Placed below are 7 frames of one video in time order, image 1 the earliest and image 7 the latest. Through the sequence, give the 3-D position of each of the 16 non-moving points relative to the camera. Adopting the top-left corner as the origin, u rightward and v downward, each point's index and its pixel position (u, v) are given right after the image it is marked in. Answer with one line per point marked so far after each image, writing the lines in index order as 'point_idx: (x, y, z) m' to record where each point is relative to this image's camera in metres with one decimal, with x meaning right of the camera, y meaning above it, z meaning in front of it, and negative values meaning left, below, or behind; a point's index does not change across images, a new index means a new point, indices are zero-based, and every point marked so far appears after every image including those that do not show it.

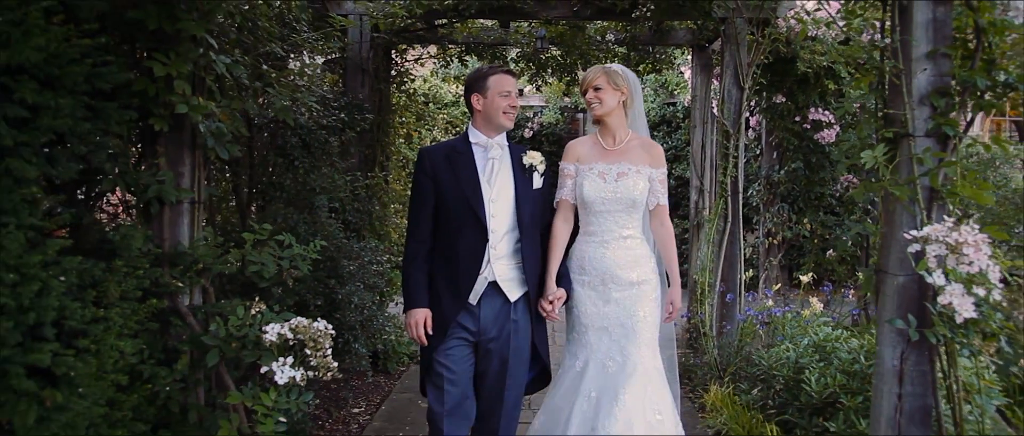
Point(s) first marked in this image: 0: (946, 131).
0: (+1.6, +0.3, +2.2) m
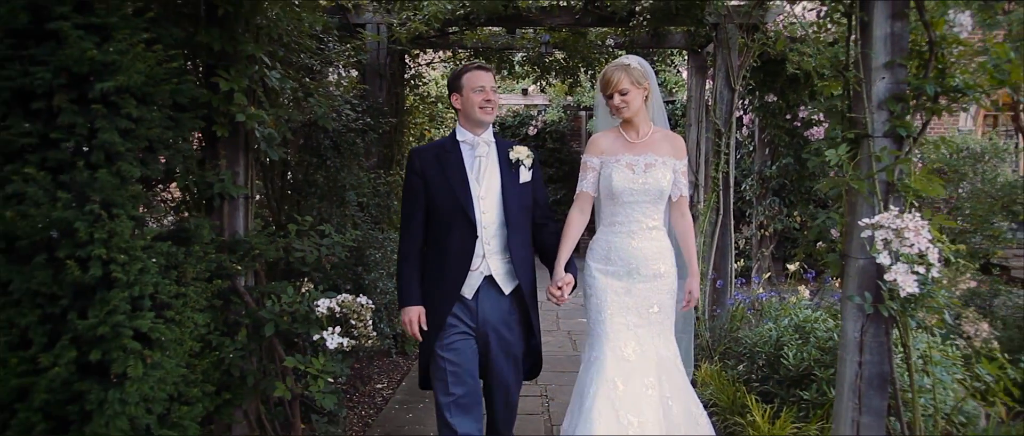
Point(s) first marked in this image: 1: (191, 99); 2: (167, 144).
0: (+1.7, +0.4, +2.6) m
1: (-1.2, +0.4, +2.1) m
2: (-1.2, +0.3, +2.1) m
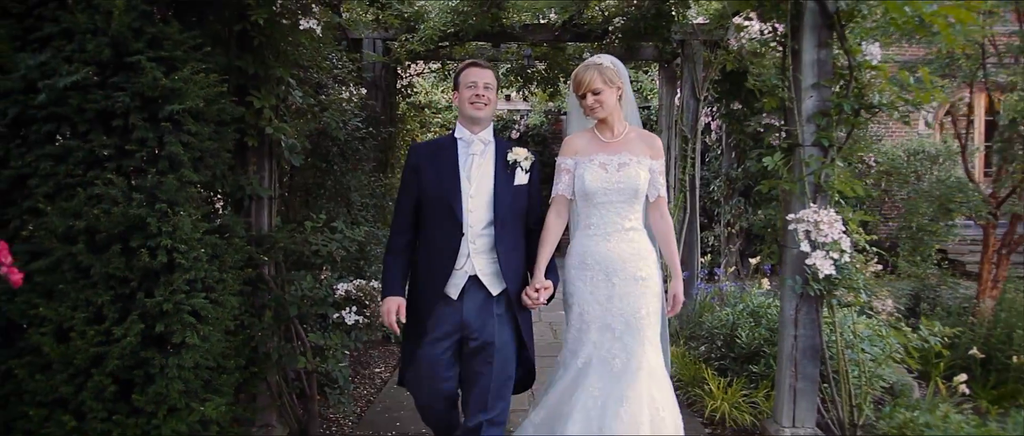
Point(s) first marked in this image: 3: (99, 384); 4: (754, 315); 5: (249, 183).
0: (+1.6, +0.4, +3.1) m
1: (-1.2, +0.4, +2.5) m
2: (-1.3, +0.3, +2.6) m
3: (-1.6, -0.7, +2.4) m
4: (+1.7, -0.7, +4.2) m
5: (-1.3, +0.2, +2.9) m
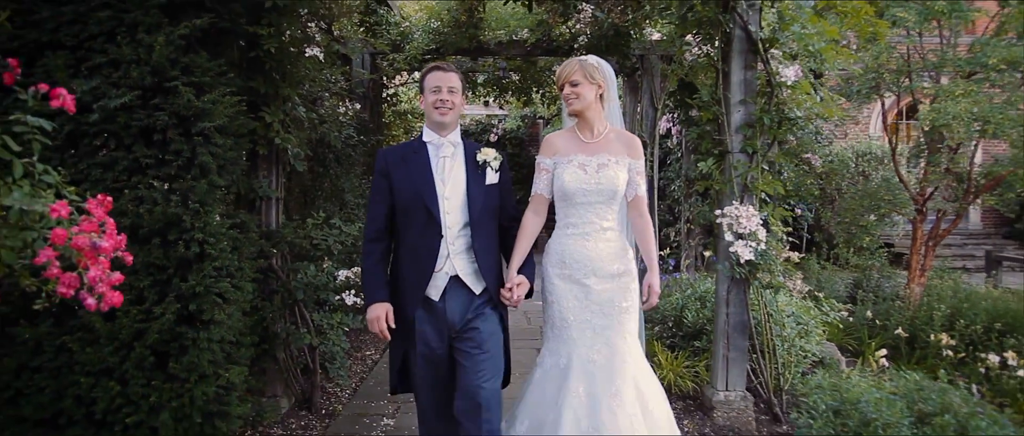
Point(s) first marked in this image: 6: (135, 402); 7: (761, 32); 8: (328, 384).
0: (+1.4, +0.4, +3.7) m
1: (-1.4, +0.4, +3.0) m
2: (-1.4, +0.3, +3.0) m
3: (-1.7, -0.6, +2.8) m
4: (+1.5, -0.6, +4.8) m
5: (-1.4, +0.2, +3.4) m
6: (-1.8, -0.9, +2.9) m
7: (+1.5, +1.1, +3.7) m
8: (-1.3, -1.2, +4.2) m
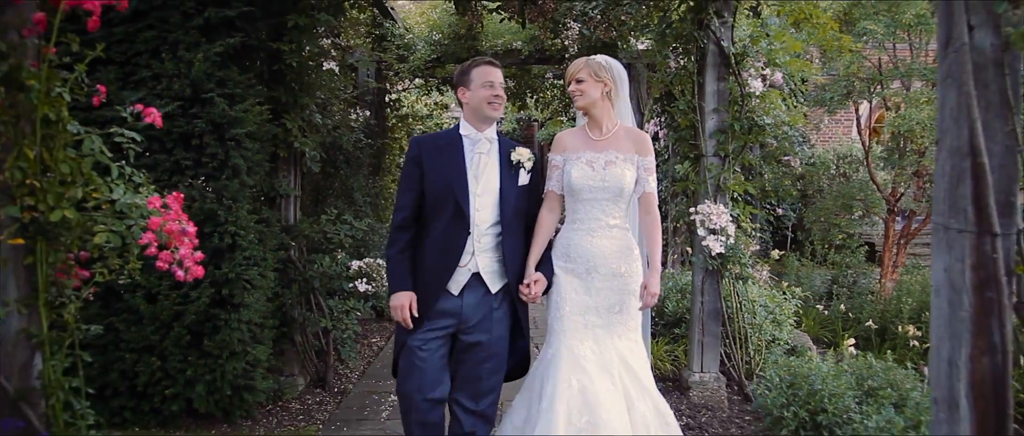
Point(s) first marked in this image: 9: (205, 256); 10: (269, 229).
0: (+1.4, +0.4, +4.1) m
1: (-1.4, +0.5, +3.4) m
2: (-1.4, +0.3, +3.4) m
3: (-1.8, -0.6, +3.2) m
4: (+1.4, -0.6, +5.2) m
5: (-1.4, +0.2, +3.8) m
6: (-1.8, -0.9, +3.3) m
7: (+1.5, +1.1, +4.1) m
8: (-1.3, -1.1, +4.6) m
9: (-1.6, -0.2, +3.2) m
10: (-1.5, -0.1, +3.6) m
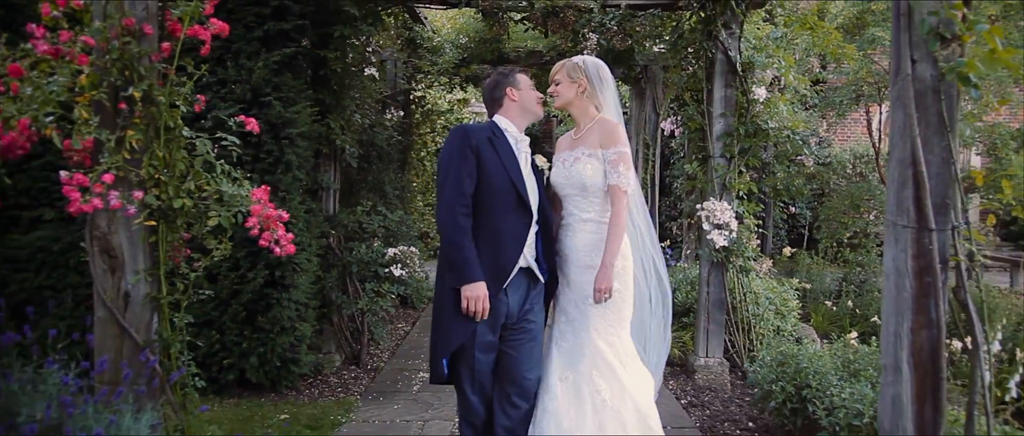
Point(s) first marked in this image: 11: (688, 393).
0: (+1.6, +0.5, +4.4) m
1: (-1.3, +0.5, +3.8) m
2: (-1.3, +0.4, +3.8) m
3: (-1.7, -0.6, +3.6) m
4: (+1.6, -0.6, +5.5) m
5: (-1.3, +0.3, +4.2) m
6: (-1.7, -0.8, +3.7) m
7: (+1.6, +1.2, +4.4) m
8: (-1.2, -1.1, +5.0) m
9: (-1.5, -0.1, +3.6) m
10: (-1.3, 0.0, +4.0) m
11: (+1.2, -1.2, +4.2) m
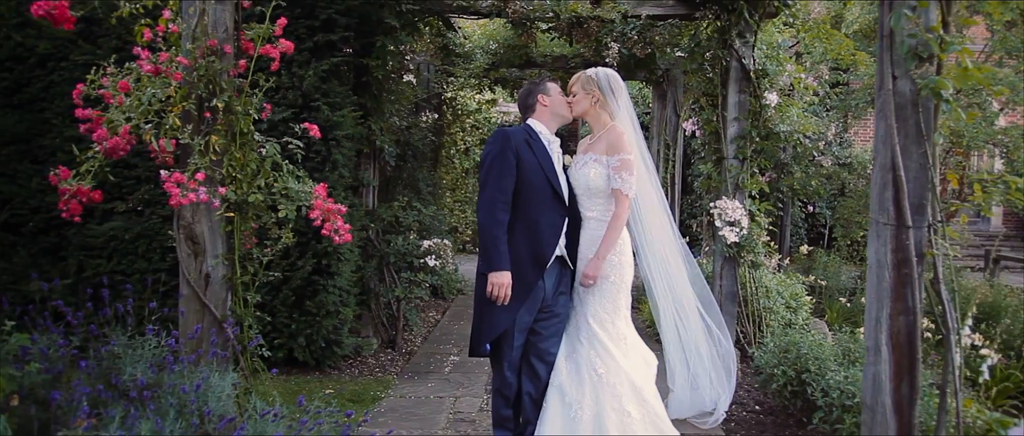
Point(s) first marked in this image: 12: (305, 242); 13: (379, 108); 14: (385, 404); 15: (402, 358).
0: (+1.8, +0.5, +4.6) m
1: (-1.1, +0.6, +4.2) m
2: (-1.1, +0.4, +4.2) m
3: (-1.5, -0.5, +4.0) m
4: (+1.8, -0.6, +5.8) m
5: (-1.1, +0.3, +4.5) m
6: (-1.6, -0.8, +4.1) m
7: (+1.8, +1.2, +4.6) m
8: (-1.0, -1.0, +5.3) m
9: (-1.4, -0.1, +4.0) m
10: (-1.1, 0.0, +4.4) m
11: (+1.4, -1.2, +4.5) m
12: (-1.4, -0.2, +4.1) m
13: (-1.0, +0.8, +4.4) m
14: (-0.8, -1.1, +3.7) m
15: (-0.9, -1.1, +4.8) m
